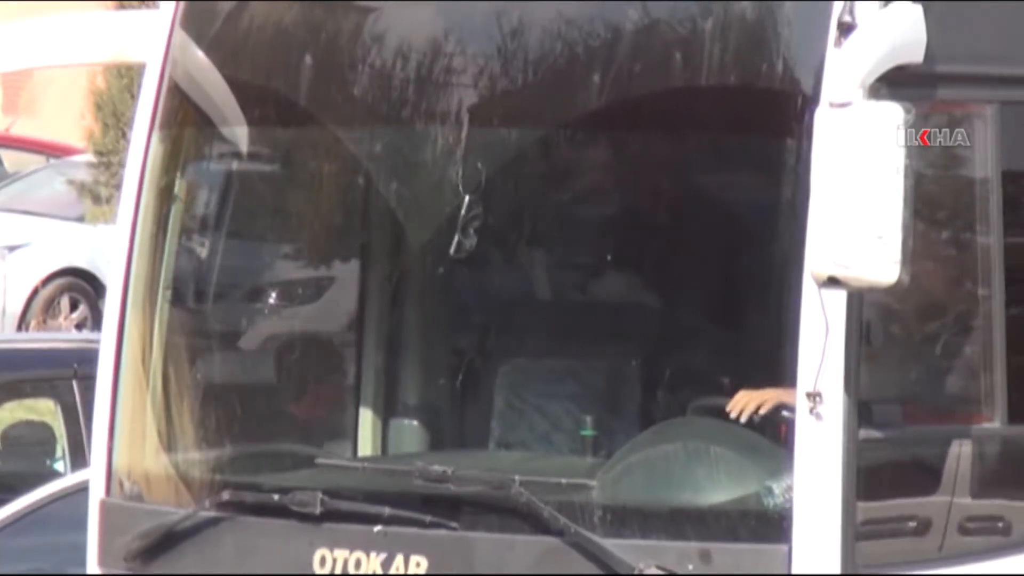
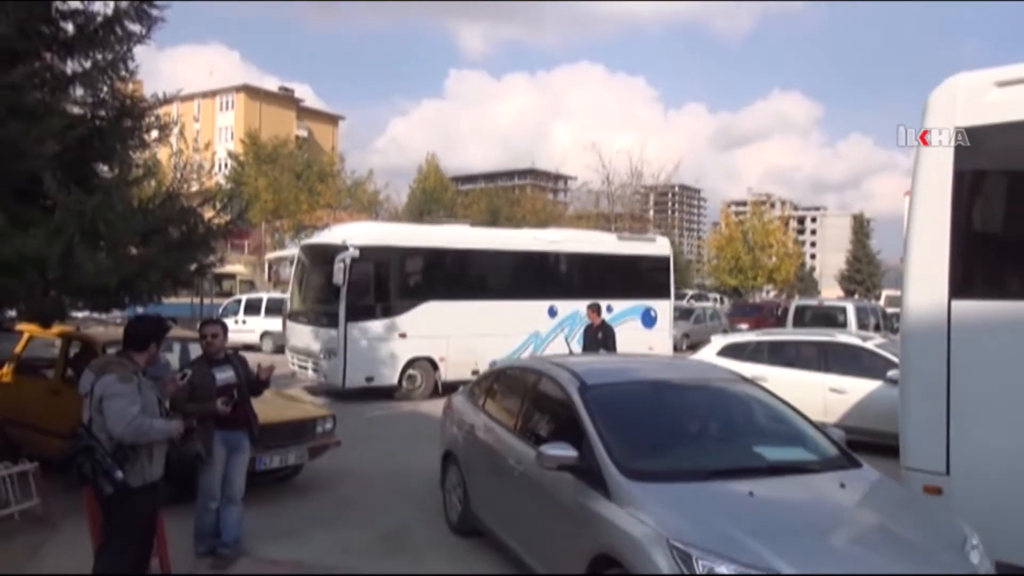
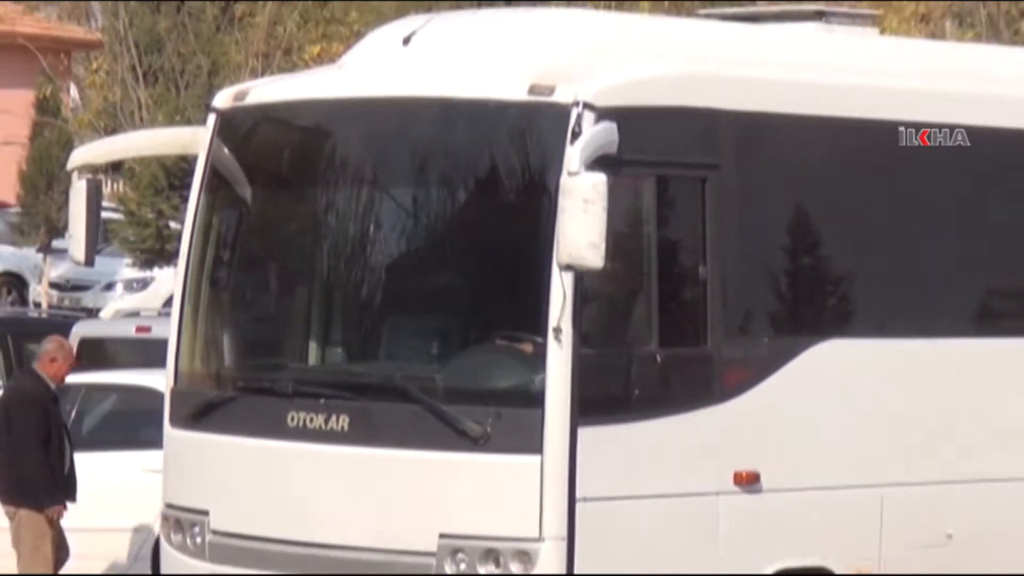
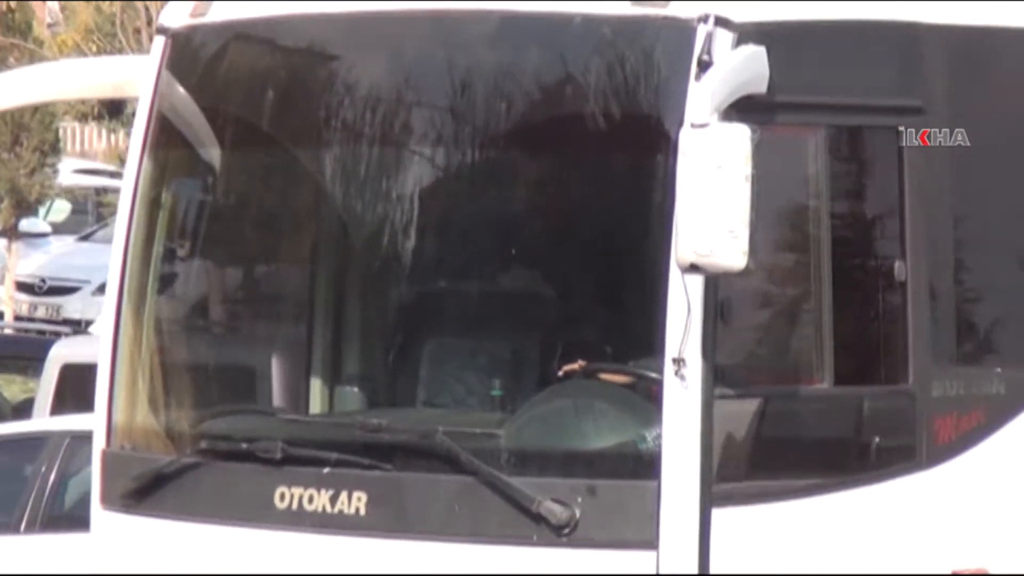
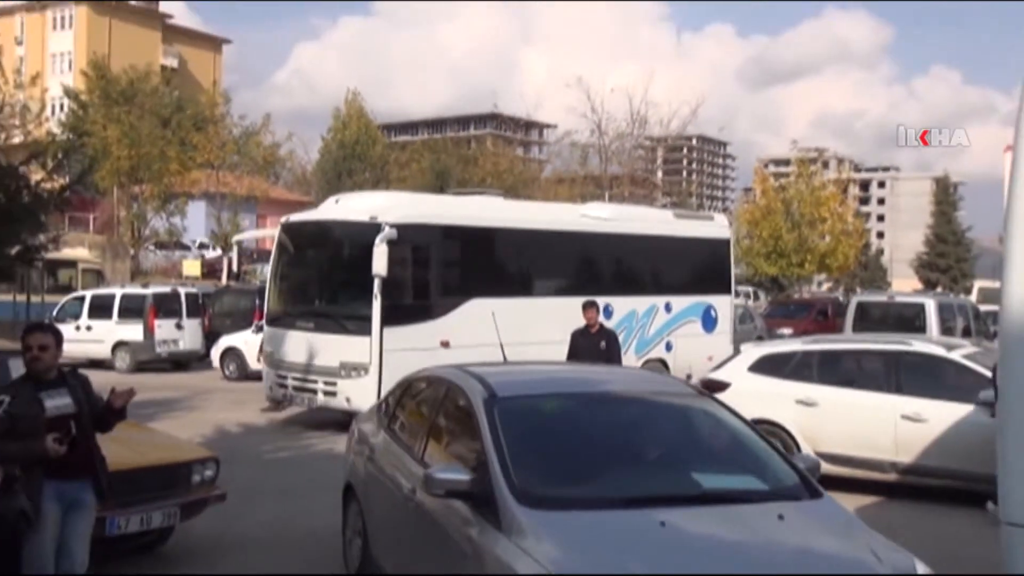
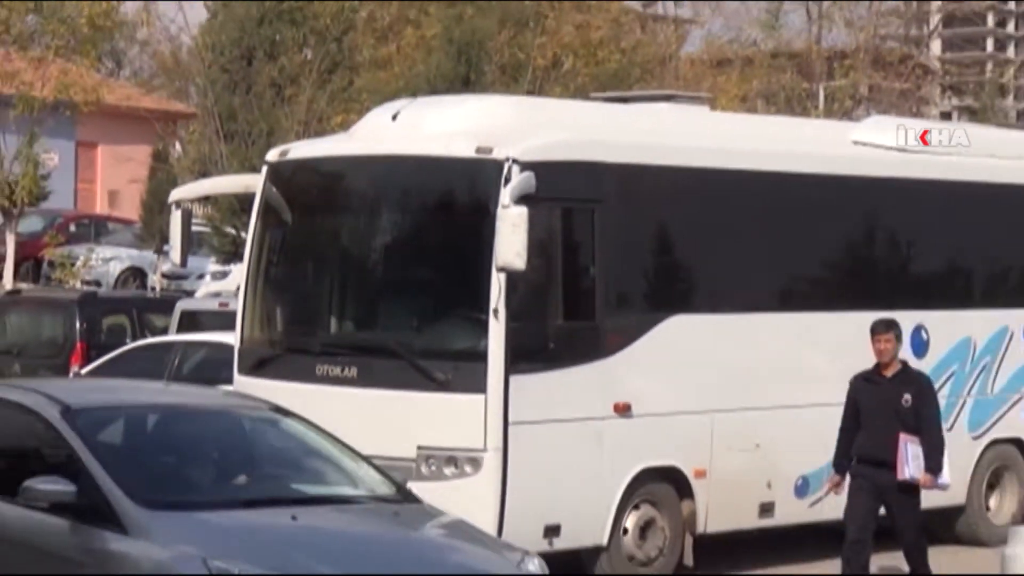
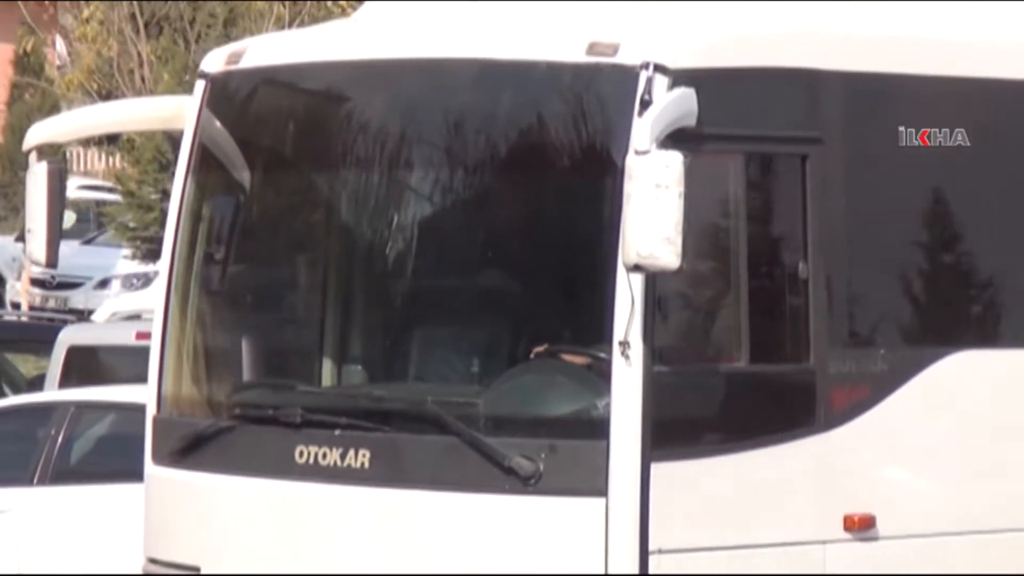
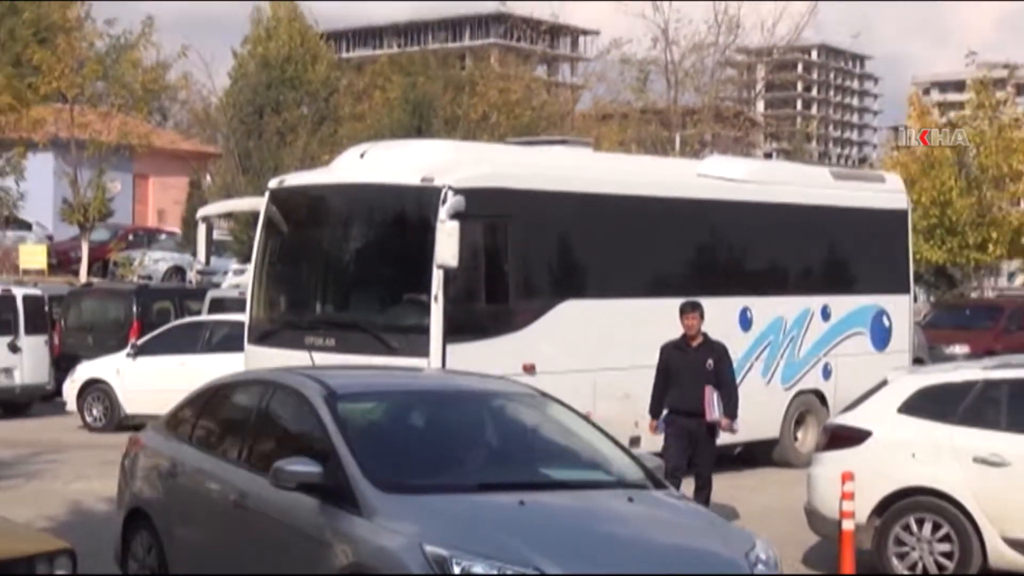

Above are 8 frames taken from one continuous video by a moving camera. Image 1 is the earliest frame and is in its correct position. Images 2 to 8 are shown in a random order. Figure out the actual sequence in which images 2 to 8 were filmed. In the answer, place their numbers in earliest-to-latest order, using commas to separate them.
4, 7, 3, 6, 8, 5, 2
